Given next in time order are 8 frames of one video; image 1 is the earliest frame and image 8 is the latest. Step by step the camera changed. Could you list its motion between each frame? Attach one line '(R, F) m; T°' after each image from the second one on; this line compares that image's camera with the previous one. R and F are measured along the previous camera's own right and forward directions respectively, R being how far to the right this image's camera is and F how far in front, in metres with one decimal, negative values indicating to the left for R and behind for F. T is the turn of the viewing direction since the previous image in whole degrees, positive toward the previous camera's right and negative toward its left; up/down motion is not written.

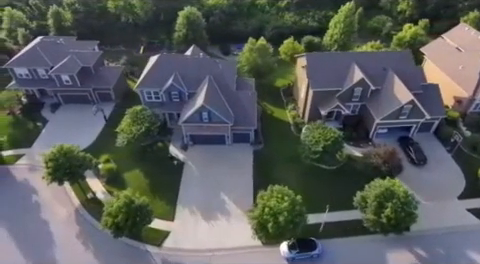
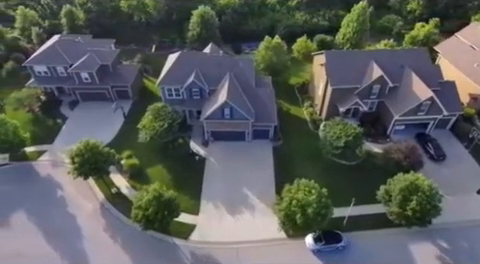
(-2.7, -0.7) m; 0°
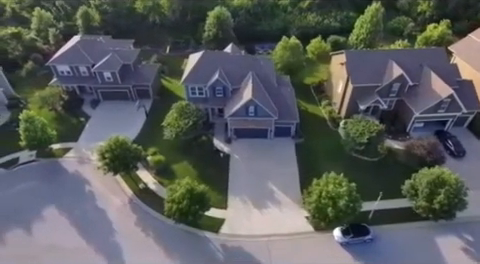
(-3.1, -0.9) m; 0°
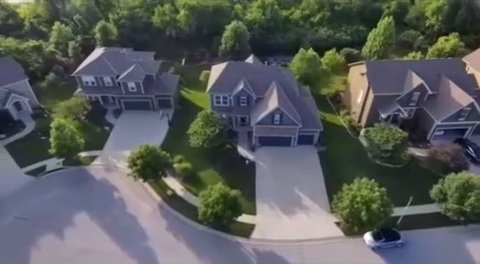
(-3.4, -0.9) m; 0°
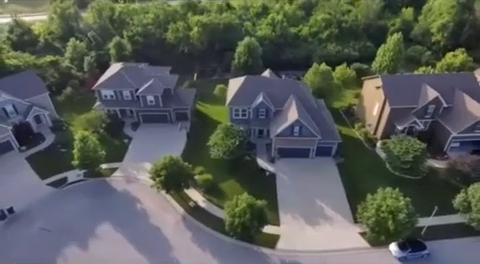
(-2.8, -0.7) m; 0°
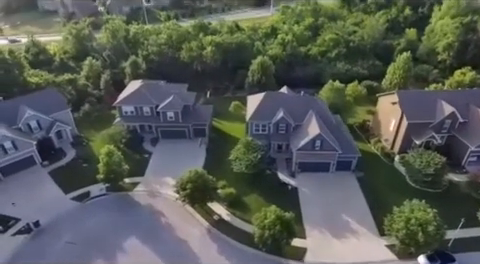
(-3.1, -0.9) m; 0°
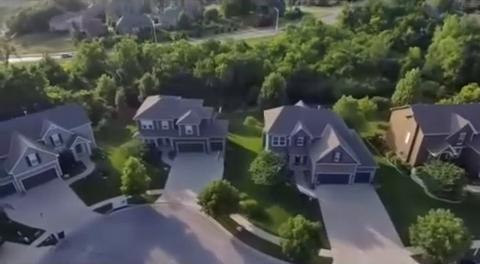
(-3.0, -1.0) m; 0°
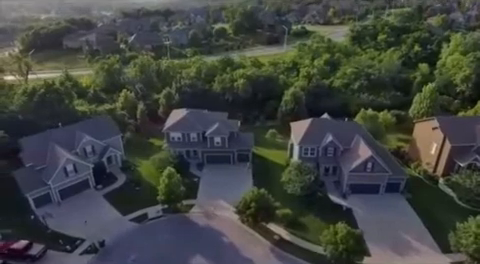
(-4.9, -1.3) m; 0°
